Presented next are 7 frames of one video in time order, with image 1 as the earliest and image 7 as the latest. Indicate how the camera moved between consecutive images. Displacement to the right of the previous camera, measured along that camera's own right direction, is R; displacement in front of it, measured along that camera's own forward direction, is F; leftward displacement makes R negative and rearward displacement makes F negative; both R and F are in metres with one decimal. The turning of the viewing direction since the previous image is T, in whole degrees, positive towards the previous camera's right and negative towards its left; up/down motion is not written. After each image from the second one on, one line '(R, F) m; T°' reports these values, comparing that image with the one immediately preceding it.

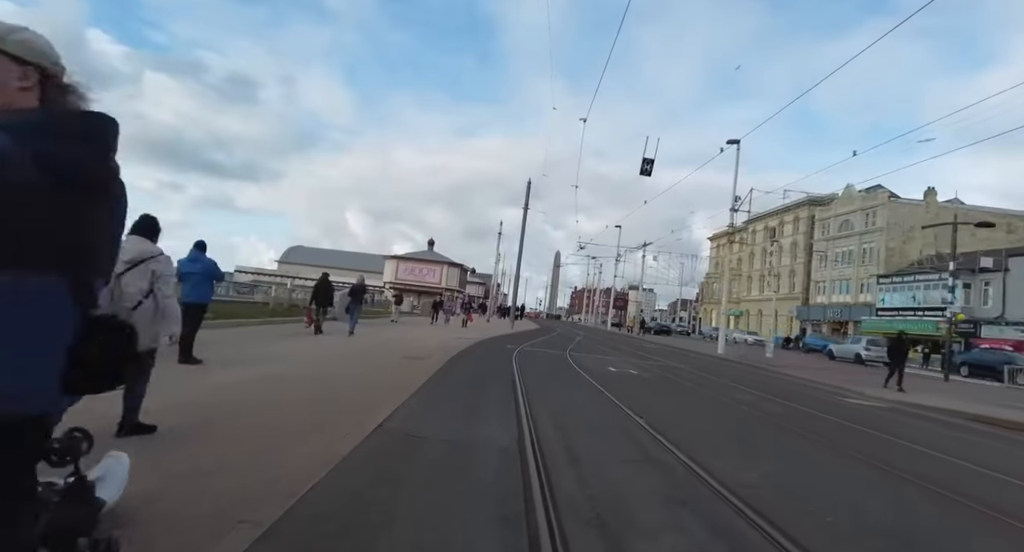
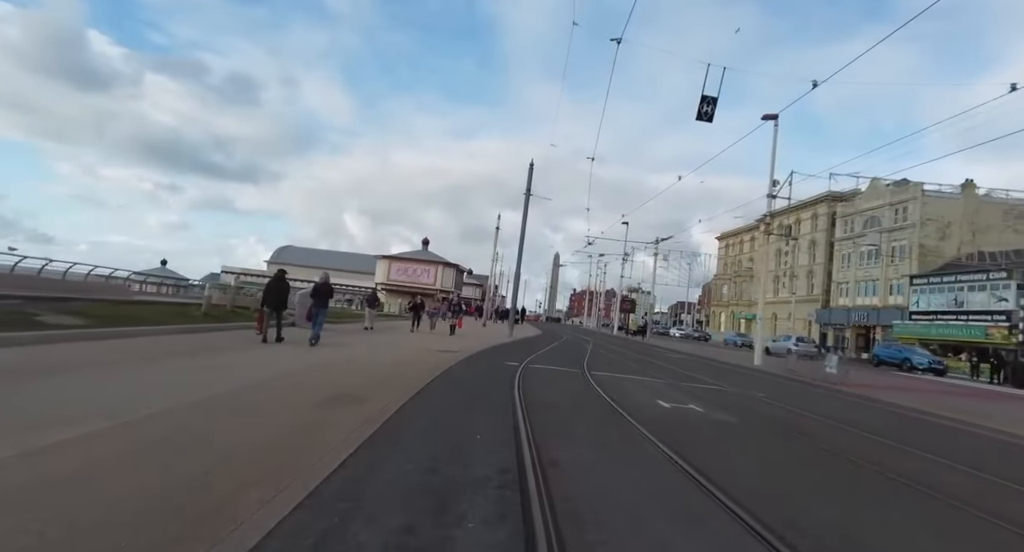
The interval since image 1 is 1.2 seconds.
(0.0, +2.0) m; 0°
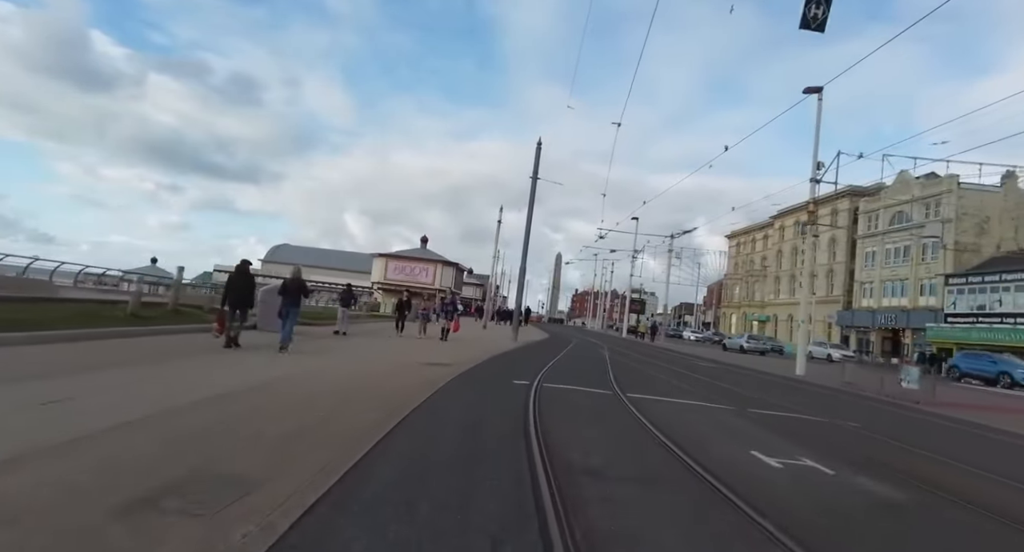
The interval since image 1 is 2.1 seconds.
(-0.1, +1.5) m; 0°
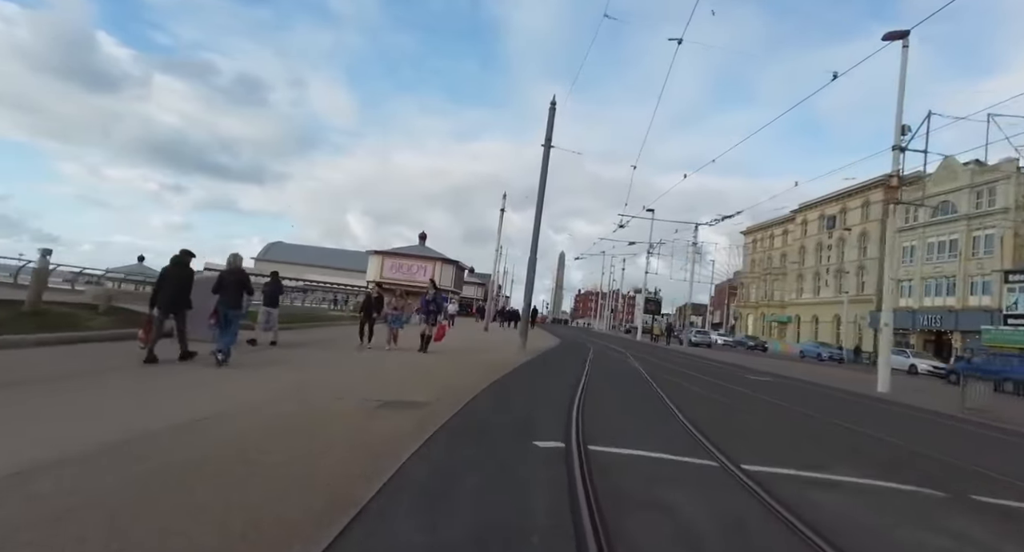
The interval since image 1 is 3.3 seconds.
(-0.1, +2.0) m; 0°
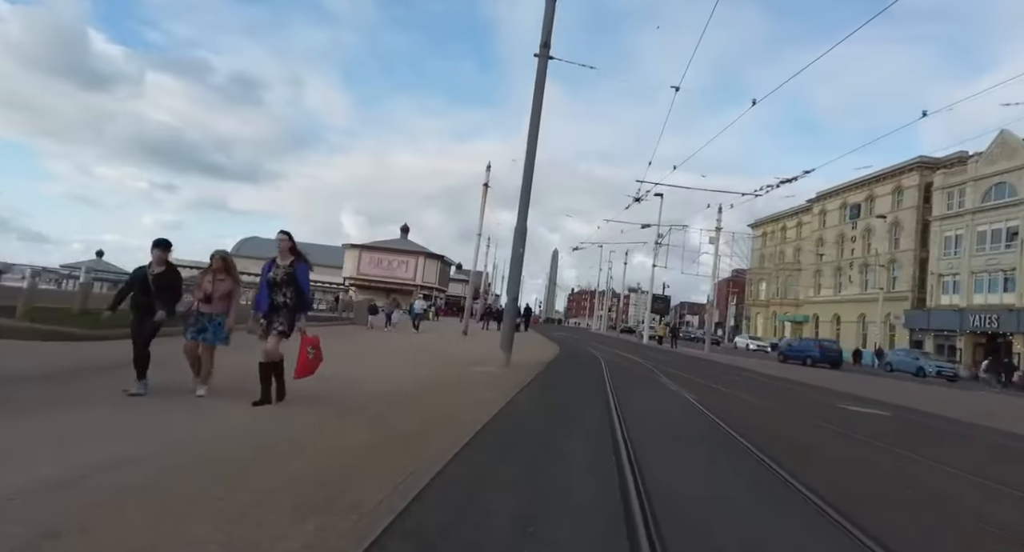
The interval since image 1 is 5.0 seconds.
(+0.2, +2.9) m; +1°
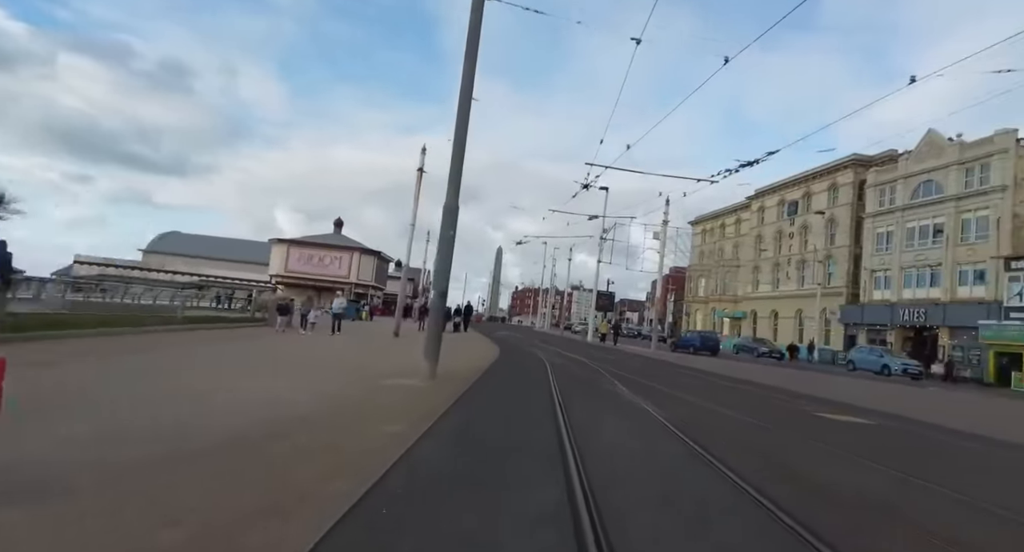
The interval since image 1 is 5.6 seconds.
(+0.1, +1.0) m; +6°
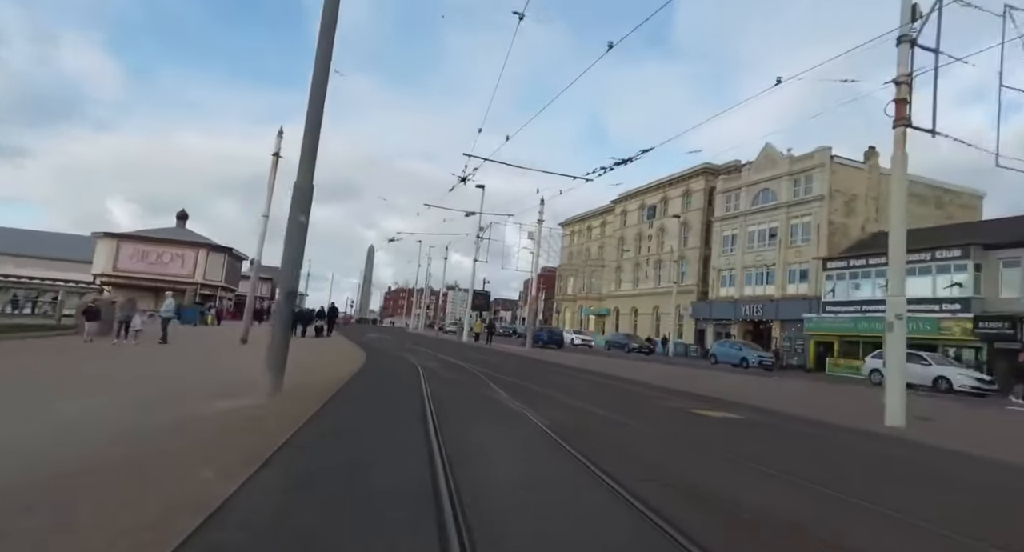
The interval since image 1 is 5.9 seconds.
(+0.1, +0.5) m; +13°
